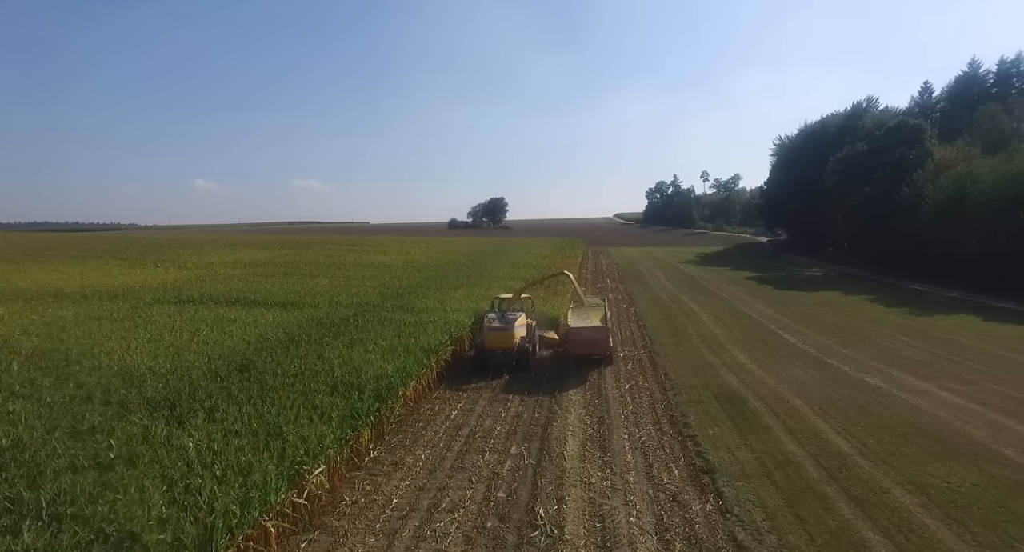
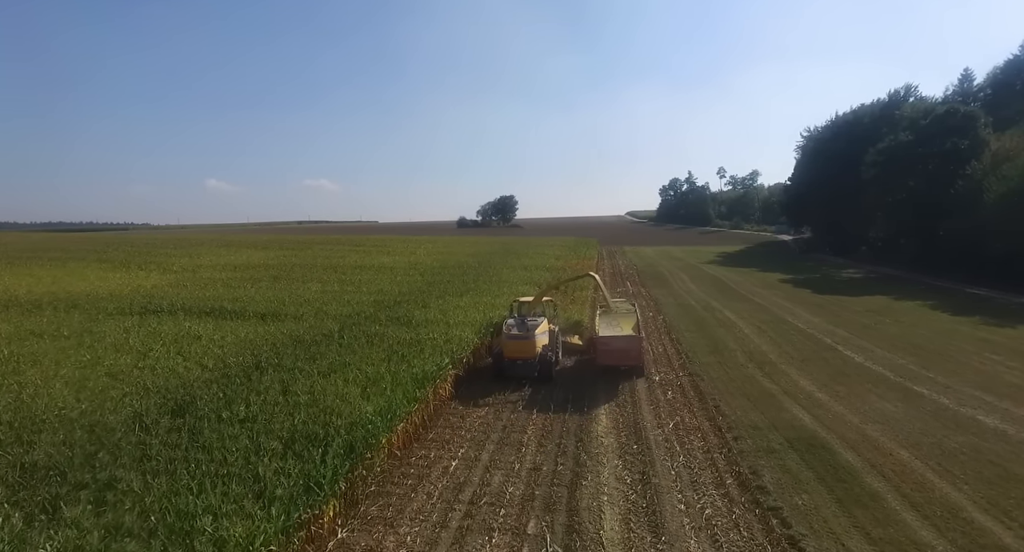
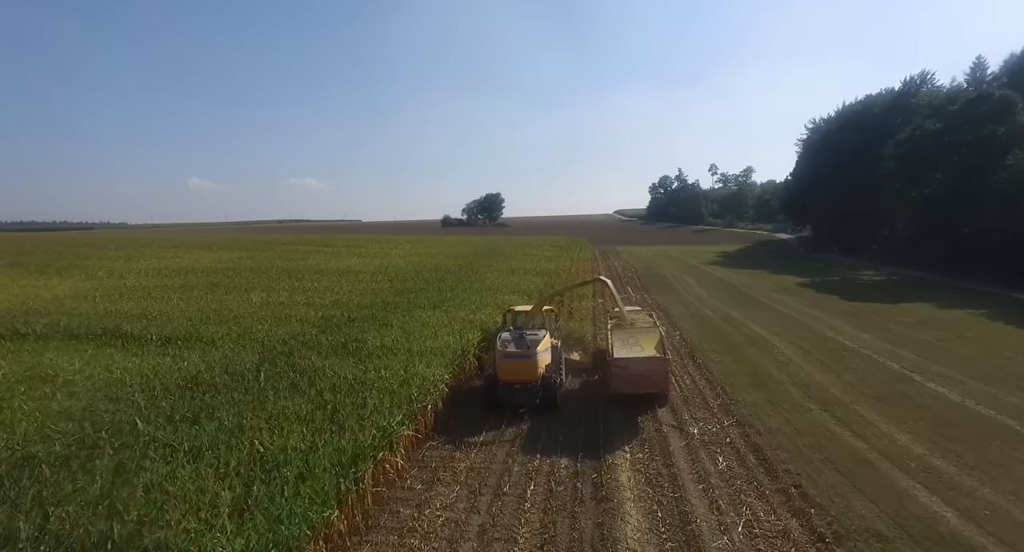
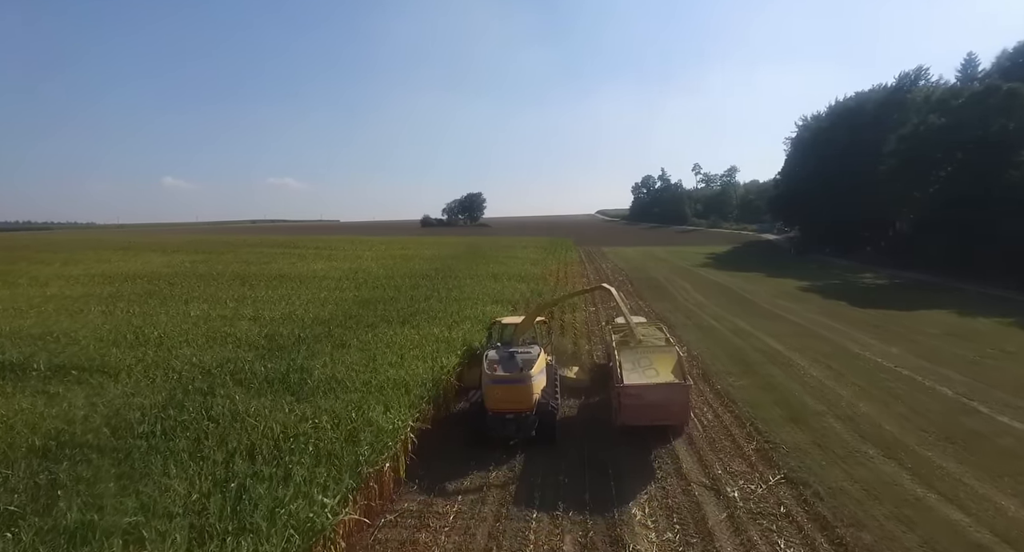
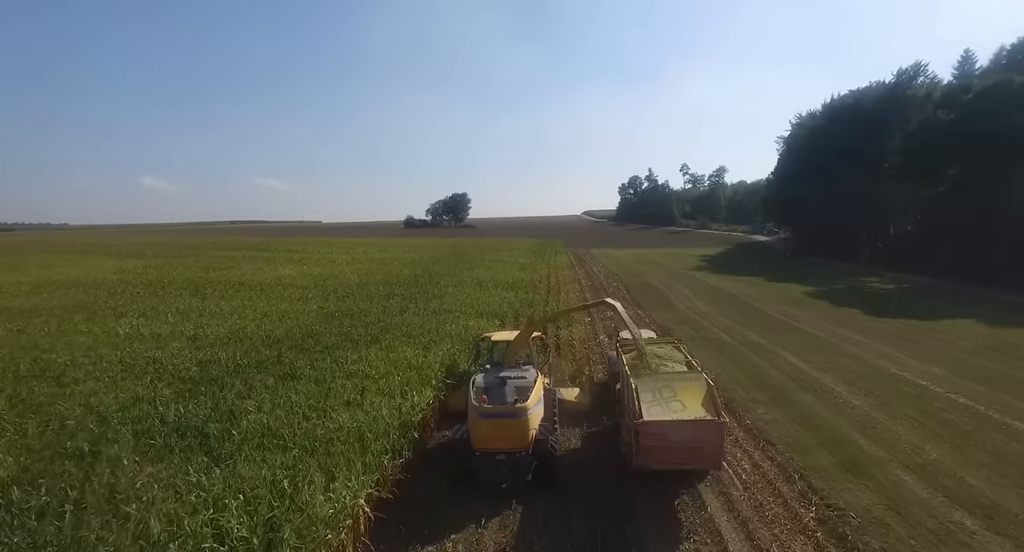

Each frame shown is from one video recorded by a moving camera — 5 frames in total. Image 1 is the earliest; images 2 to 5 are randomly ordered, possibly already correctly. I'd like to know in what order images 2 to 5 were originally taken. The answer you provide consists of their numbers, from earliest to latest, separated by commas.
2, 3, 4, 5
